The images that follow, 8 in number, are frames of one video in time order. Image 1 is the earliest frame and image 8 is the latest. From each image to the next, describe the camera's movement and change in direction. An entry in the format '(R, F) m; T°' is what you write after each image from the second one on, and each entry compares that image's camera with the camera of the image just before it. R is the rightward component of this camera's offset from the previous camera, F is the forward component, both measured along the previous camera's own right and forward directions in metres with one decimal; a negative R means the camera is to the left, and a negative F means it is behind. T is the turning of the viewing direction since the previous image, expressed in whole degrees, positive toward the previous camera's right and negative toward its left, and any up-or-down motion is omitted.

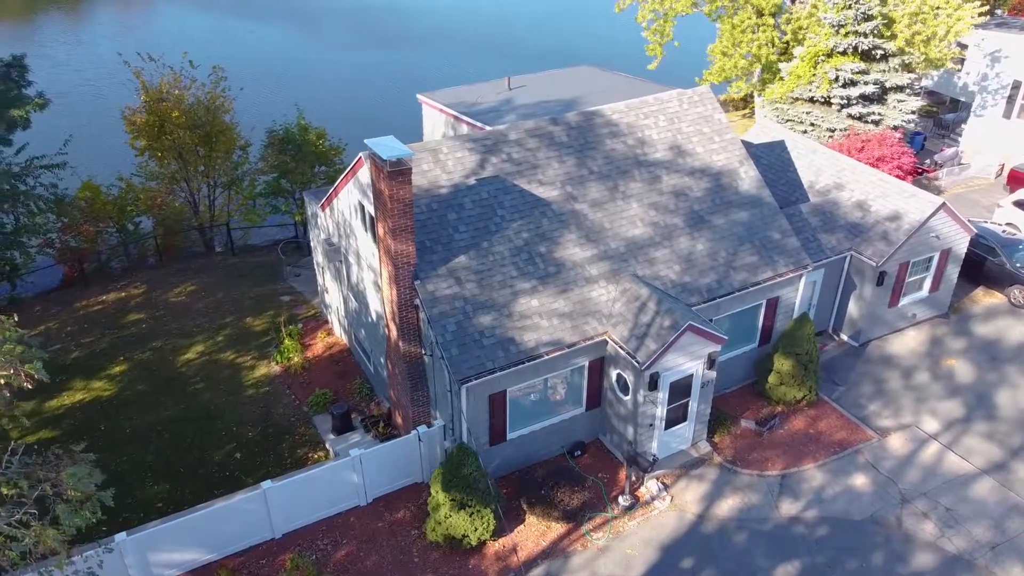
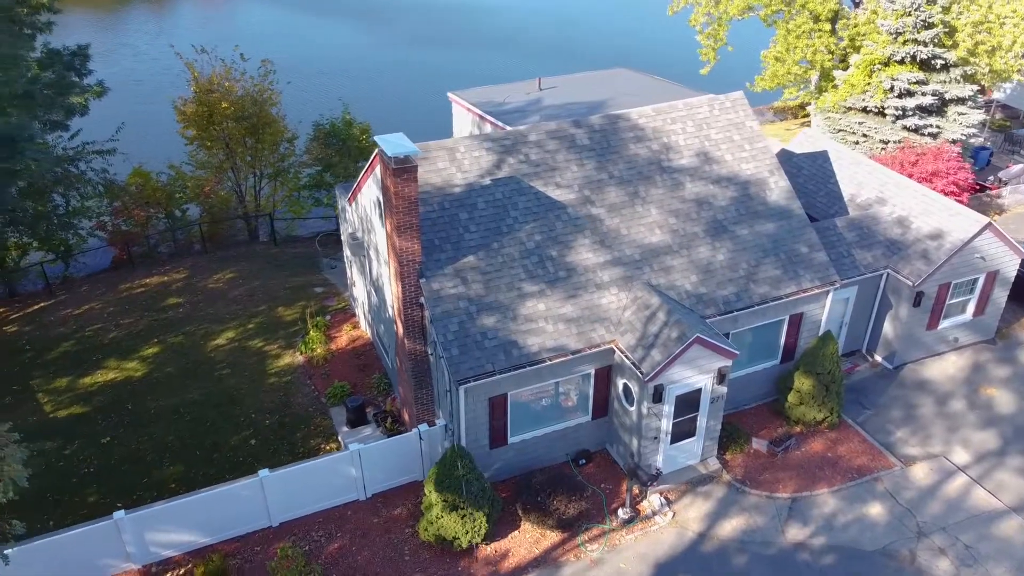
(+1.0, +0.2) m; -5°
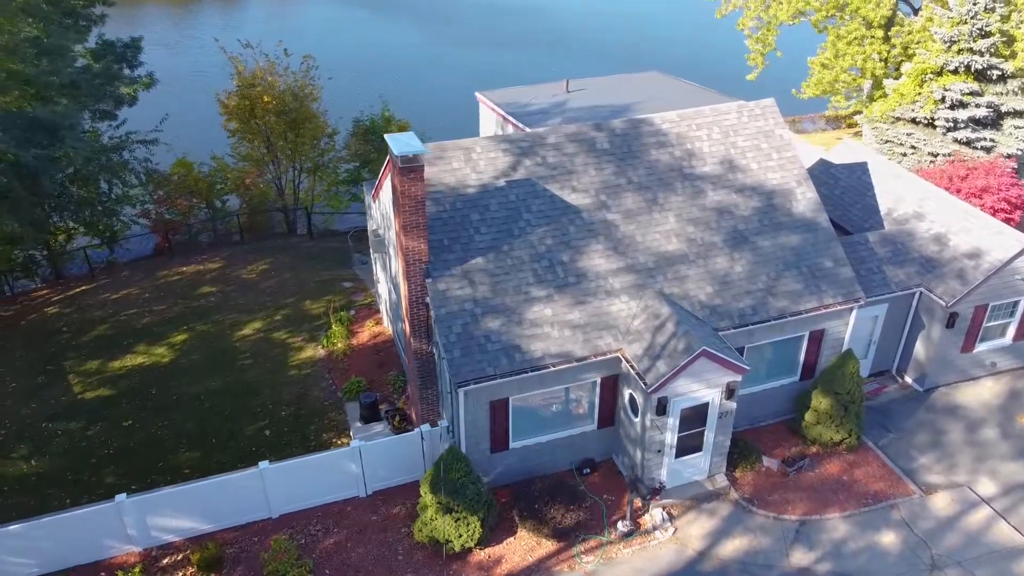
(+0.8, +0.2) m; -4°
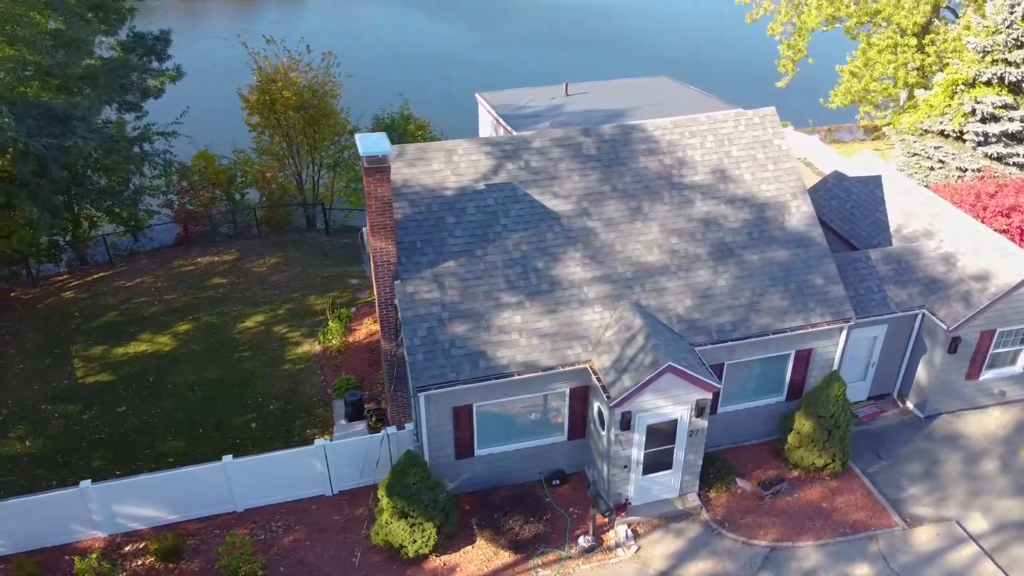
(+1.4, +0.3) m; -4°
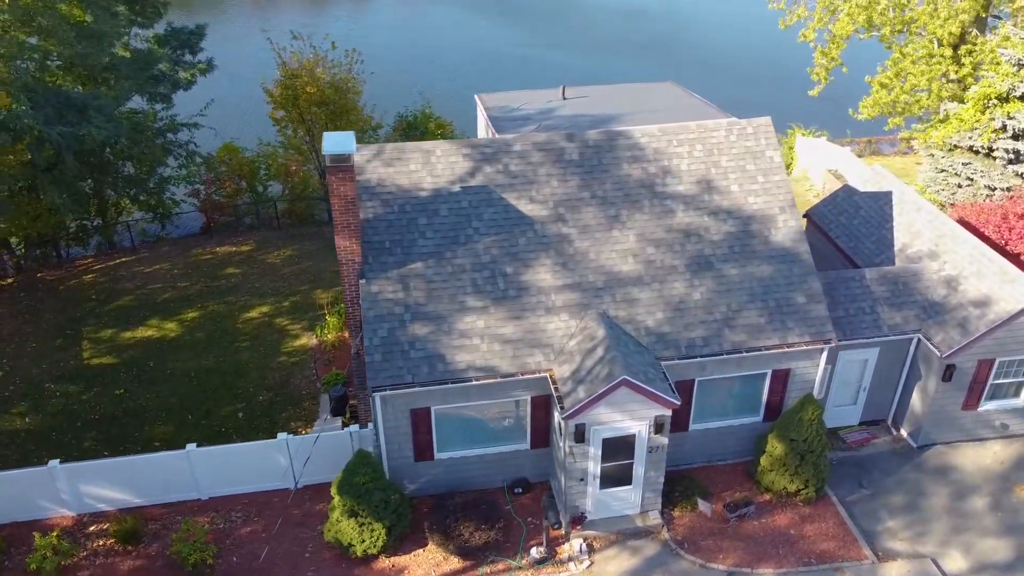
(+1.5, +0.2) m; -4°
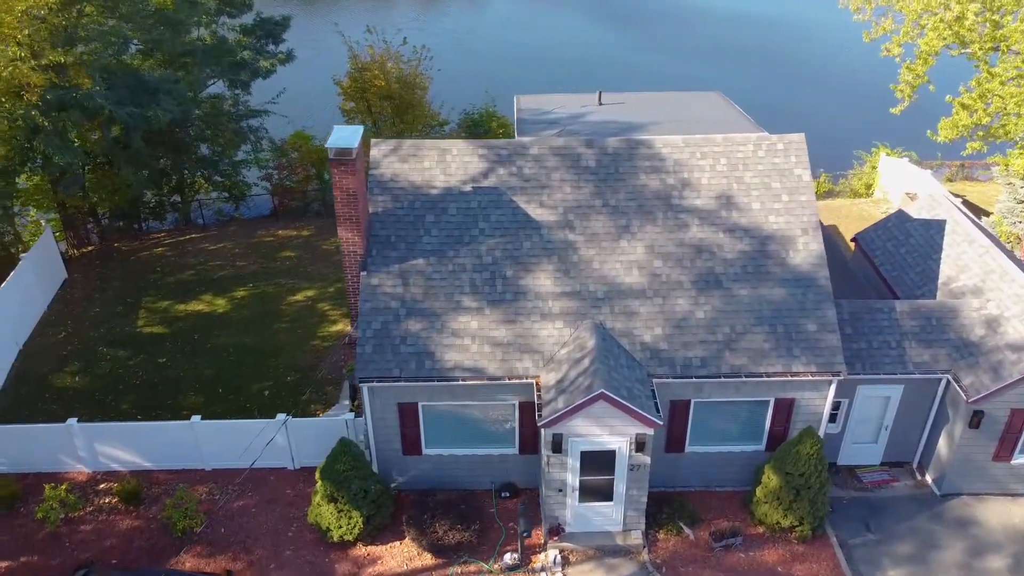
(+1.7, +0.2) m; -7°
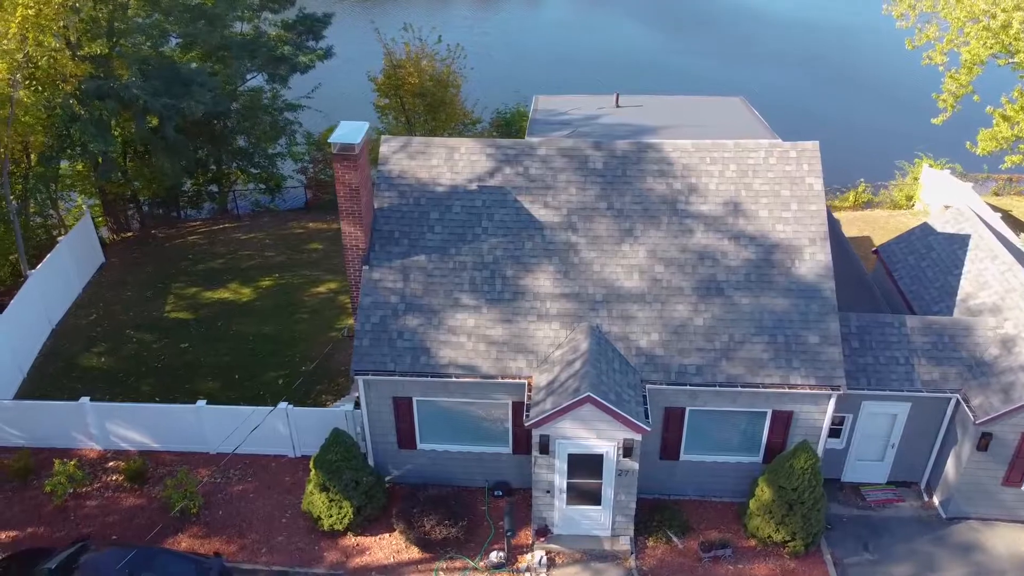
(+0.8, 0.0) m; -4°
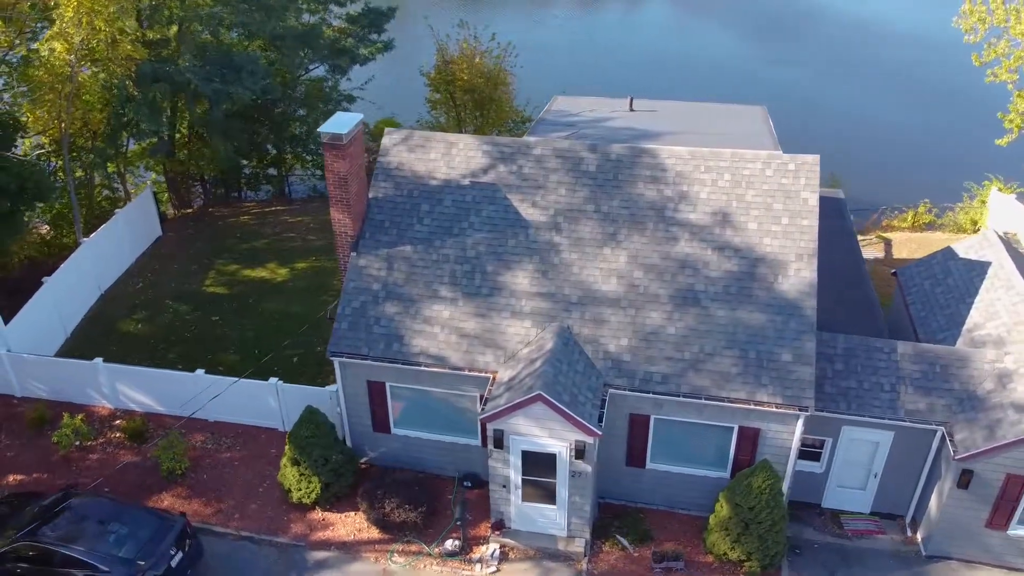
(+1.9, -0.1) m; -7°
